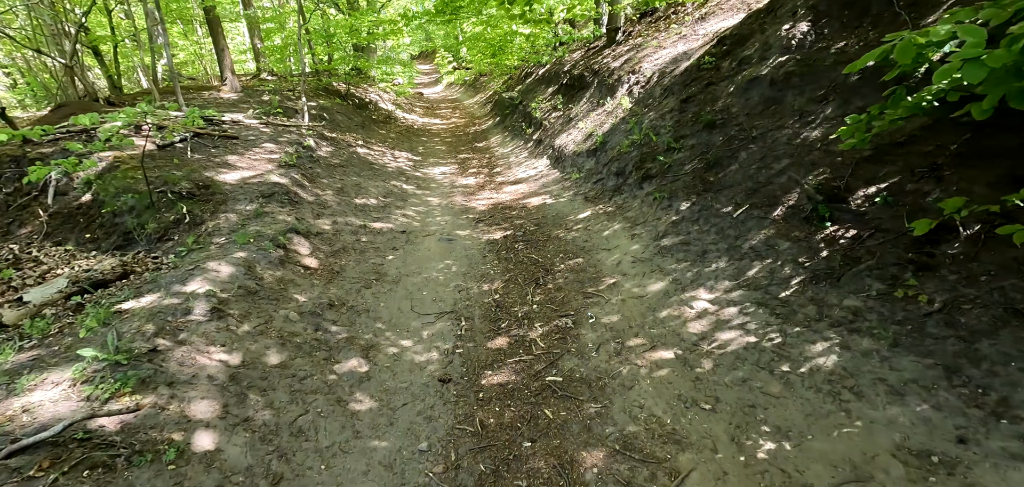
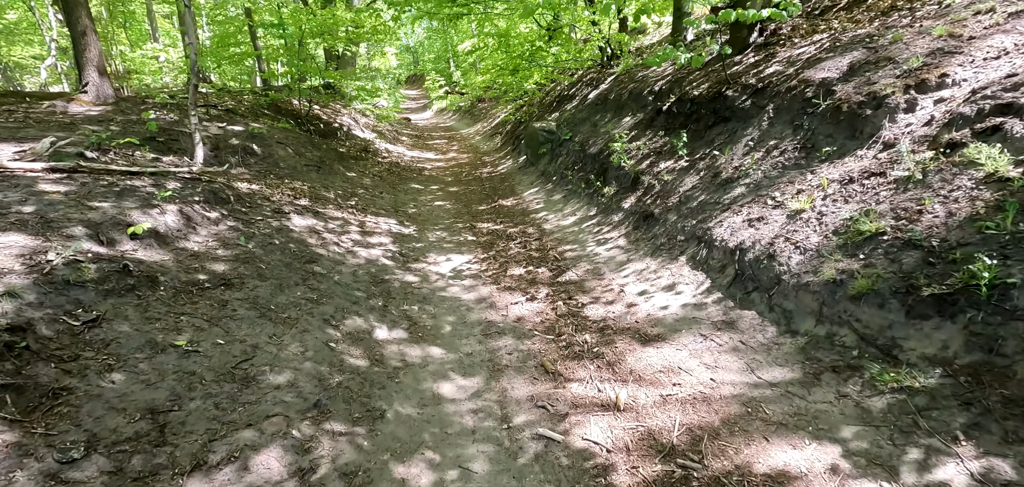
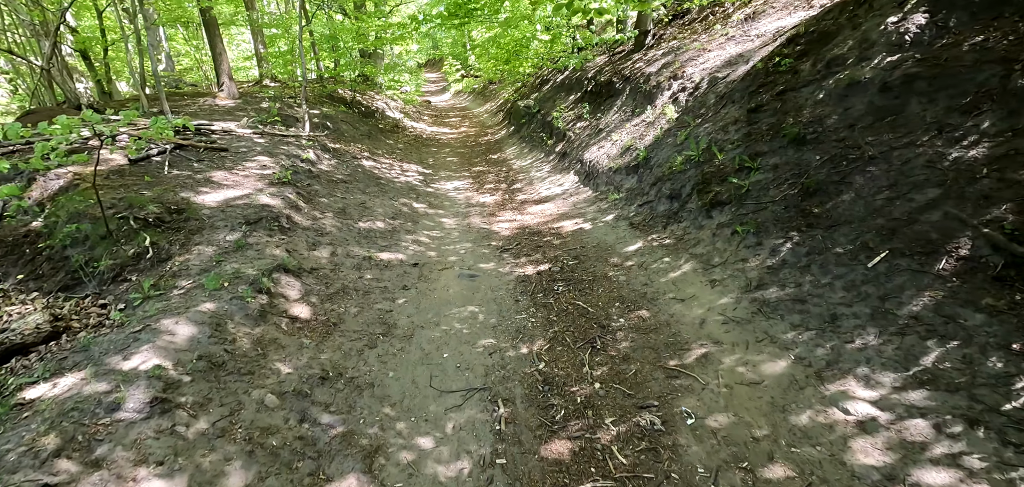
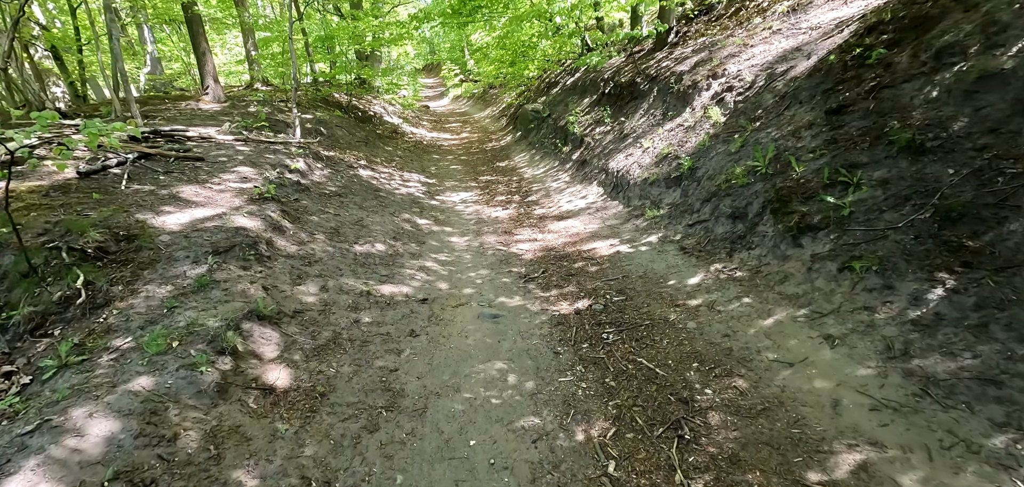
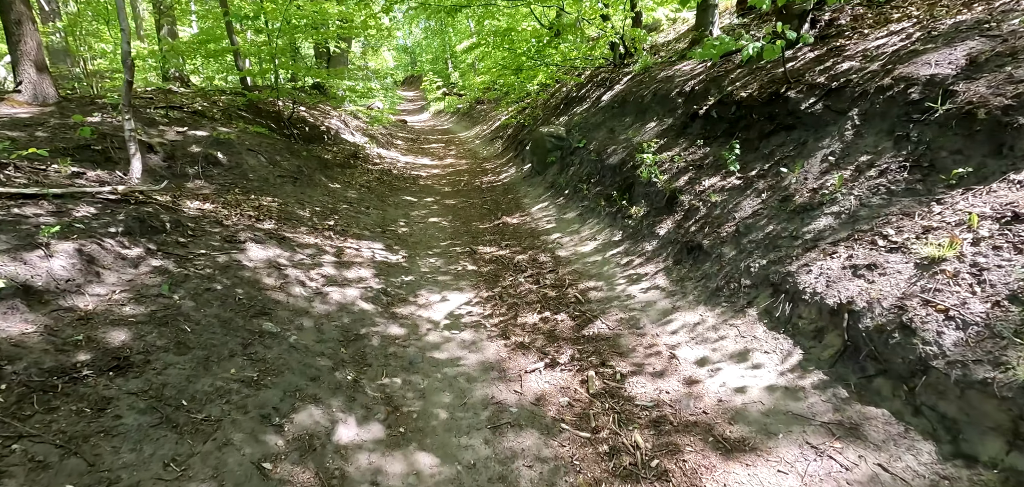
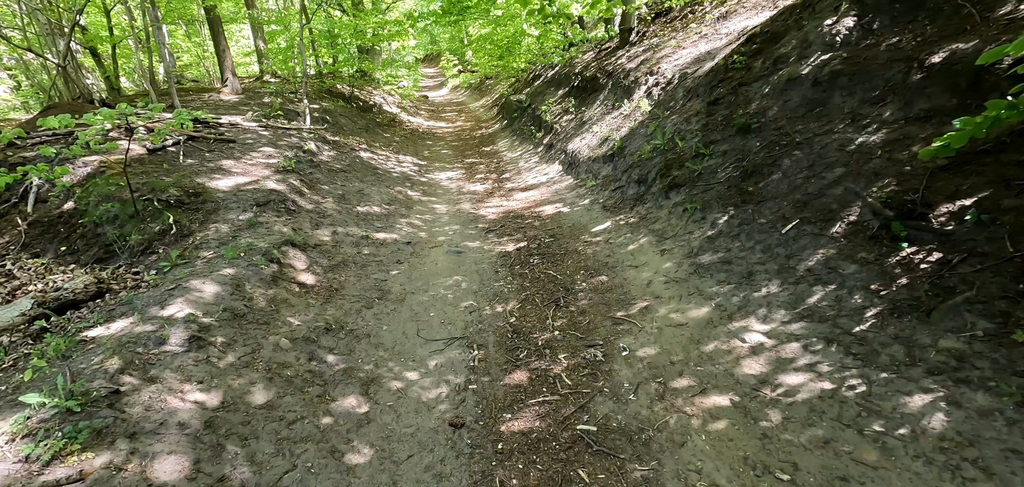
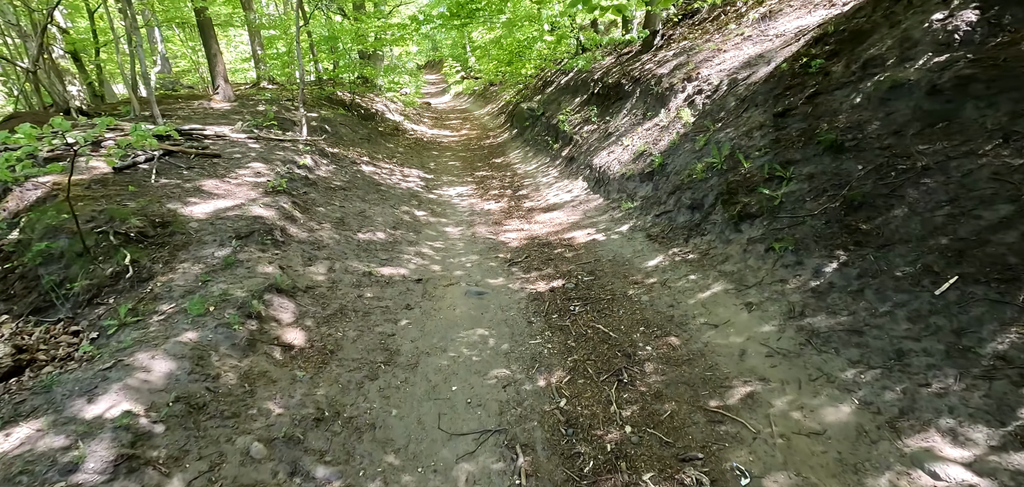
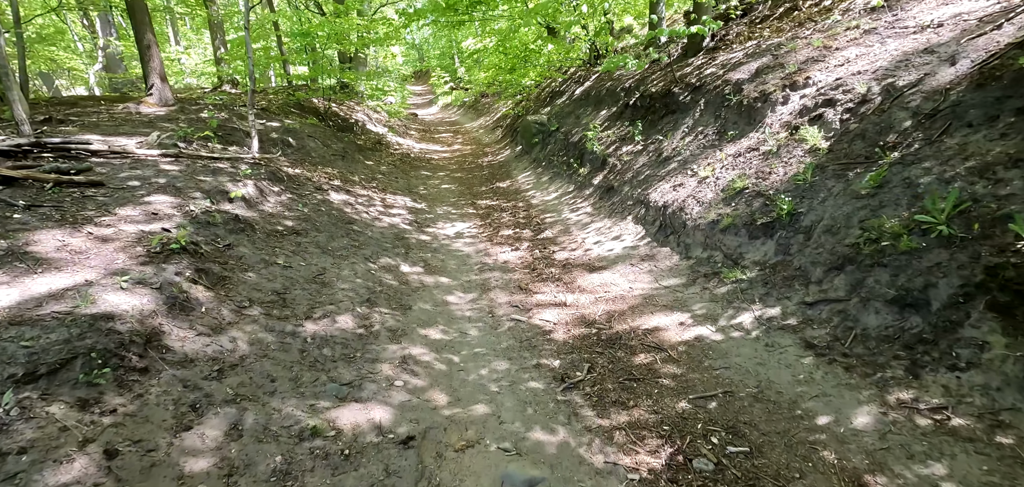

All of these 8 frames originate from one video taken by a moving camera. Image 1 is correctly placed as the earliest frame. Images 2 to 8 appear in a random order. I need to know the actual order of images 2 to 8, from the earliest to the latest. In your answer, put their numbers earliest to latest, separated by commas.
6, 3, 7, 4, 8, 2, 5
